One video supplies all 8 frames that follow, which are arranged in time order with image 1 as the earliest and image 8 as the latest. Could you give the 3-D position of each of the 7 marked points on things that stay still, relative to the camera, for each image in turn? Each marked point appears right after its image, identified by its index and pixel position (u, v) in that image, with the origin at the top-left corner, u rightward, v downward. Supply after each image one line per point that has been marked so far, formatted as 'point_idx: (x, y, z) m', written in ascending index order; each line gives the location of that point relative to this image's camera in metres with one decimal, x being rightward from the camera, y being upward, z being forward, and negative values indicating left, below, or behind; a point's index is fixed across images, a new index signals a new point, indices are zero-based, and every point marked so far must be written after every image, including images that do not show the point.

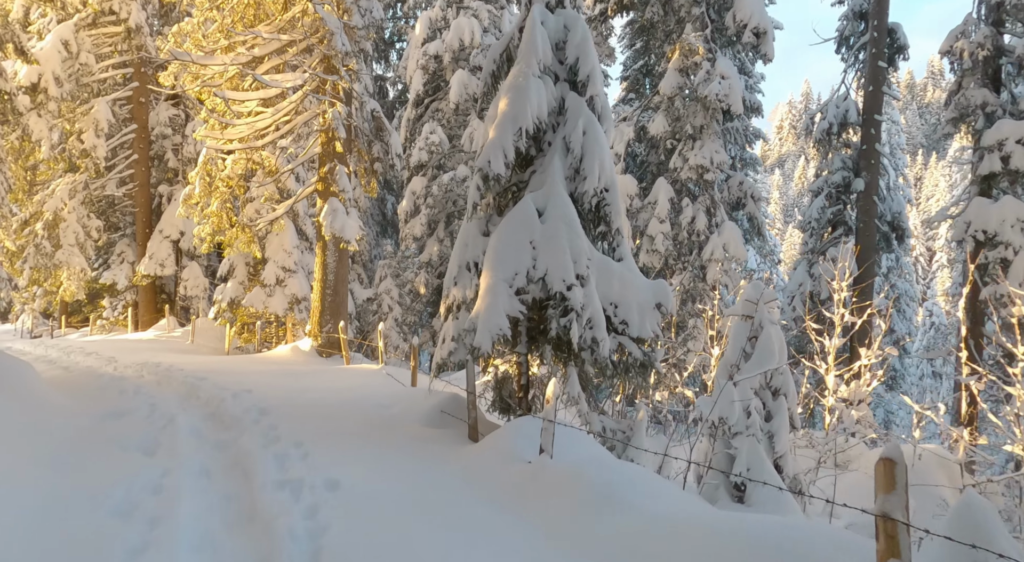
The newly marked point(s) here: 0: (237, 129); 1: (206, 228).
0: (-5.2, +3.0, +15.6) m
1: (-6.3, +1.1, +16.9) m
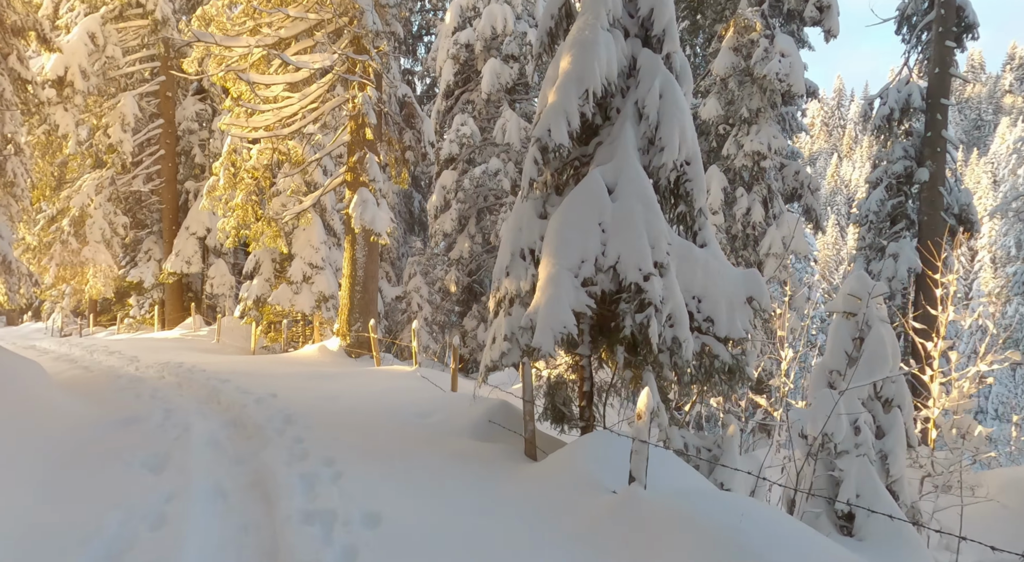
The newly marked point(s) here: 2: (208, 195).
0: (-4.5, +3.0, +14.8) m
1: (-5.5, +1.2, +16.2) m
2: (-6.0, +1.8, +16.3) m
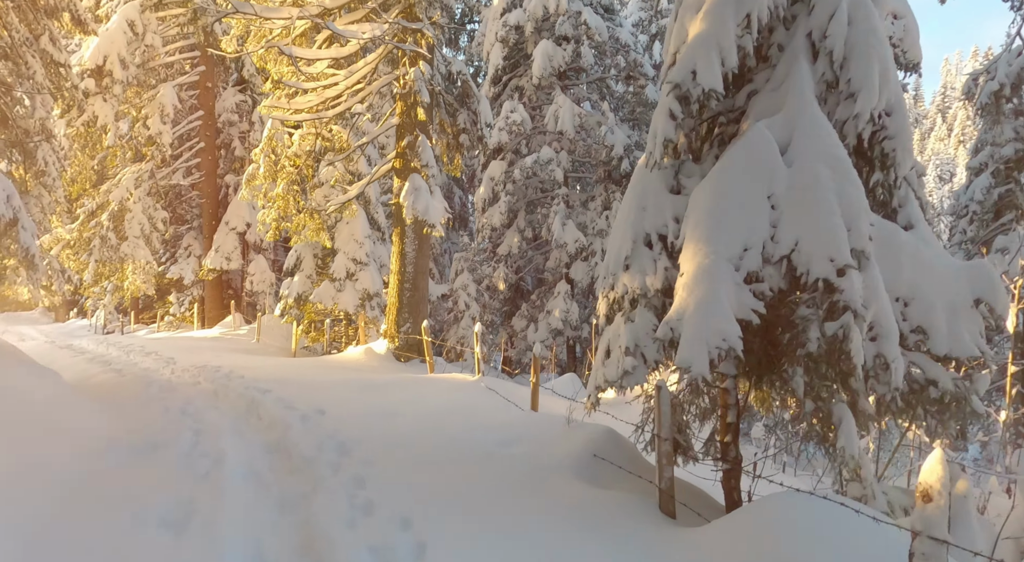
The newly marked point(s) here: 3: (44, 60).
0: (-3.4, +3.1, +13.6) m
1: (-4.4, +1.3, +15.0) m
2: (-4.9, +1.8, +15.1) m
3: (-8.7, +4.1, +15.2) m
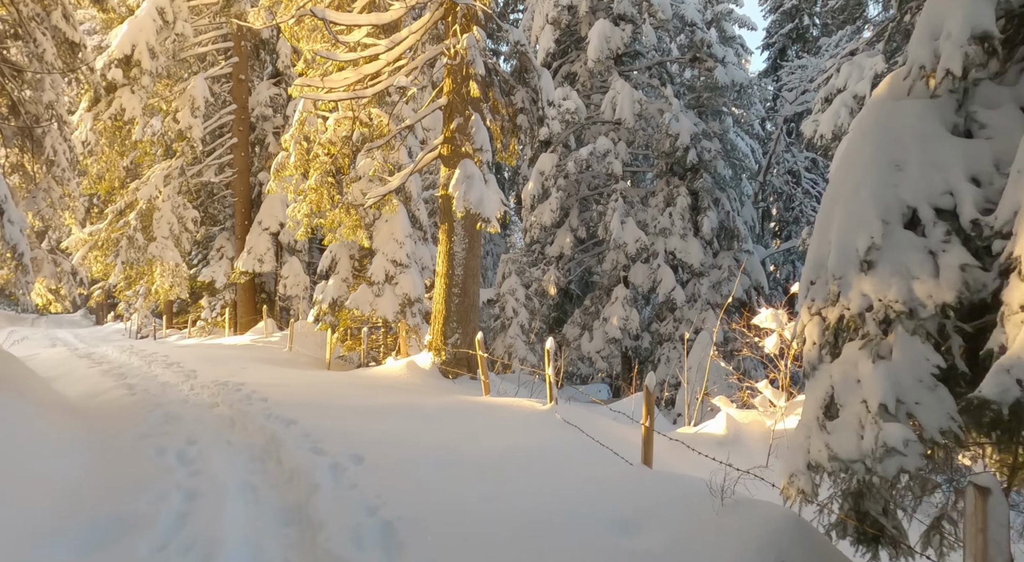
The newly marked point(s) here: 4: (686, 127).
0: (-2.5, +3.0, +11.9) m
1: (-3.4, +1.2, +13.3) m
2: (-3.9, +1.8, +13.5) m
3: (-7.7, +4.0, +13.7) m
4: (+3.8, +3.4, +17.9) m
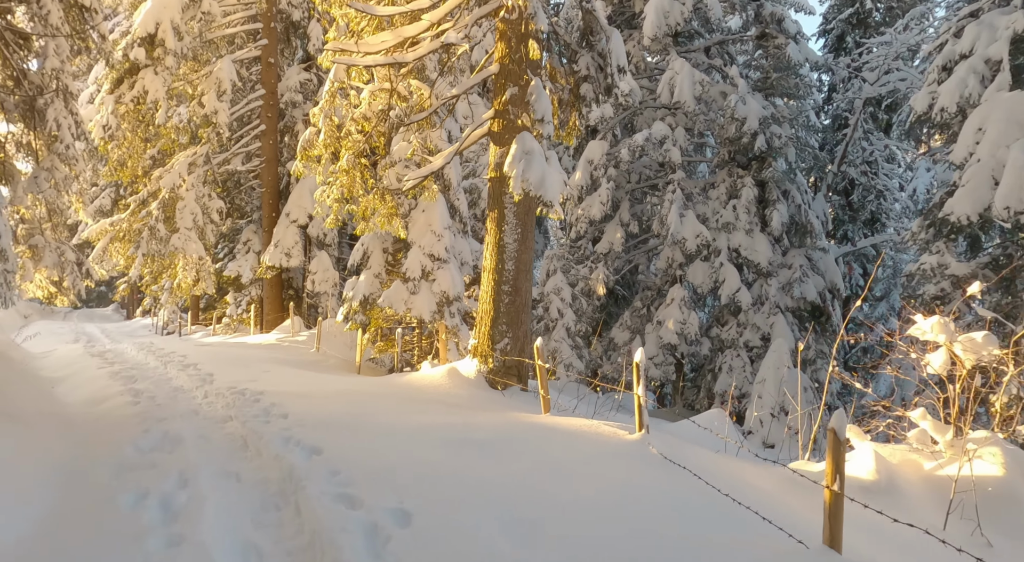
0: (-1.7, +3.1, +10.4) m
1: (-2.6, +1.3, +11.8) m
2: (-3.1, +1.9, +12.0) m
3: (-6.8, +4.2, +12.3) m
4: (+4.8, +3.4, +16.1) m
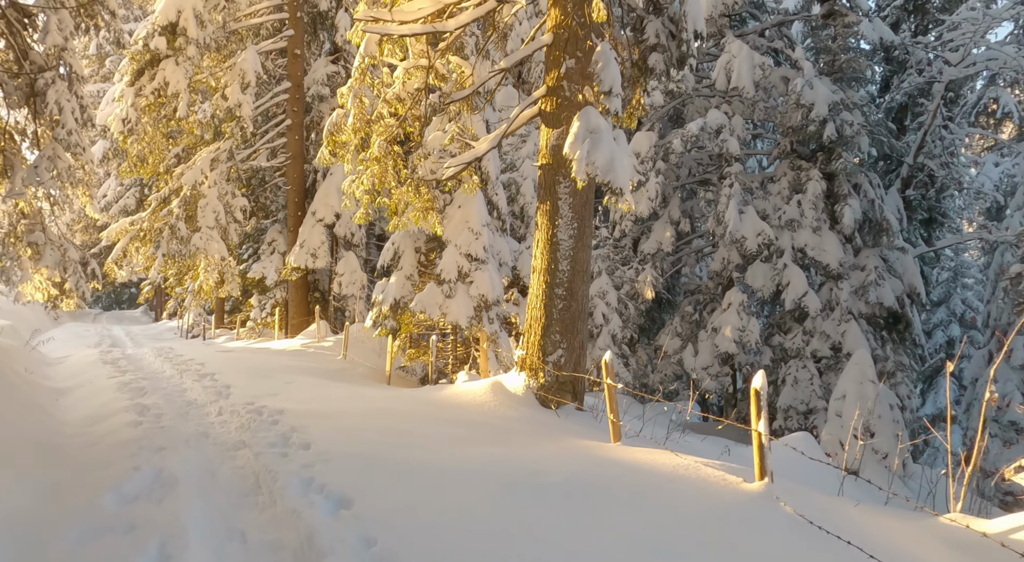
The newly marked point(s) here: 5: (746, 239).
0: (-1.1, +3.1, +9.0) m
1: (-1.9, +1.2, +10.5) m
2: (-2.4, +1.8, +10.7) m
3: (-6.1, +4.1, +11.2) m
4: (+5.6, +3.3, +14.6) m
5: (+4.3, +0.8, +14.9) m
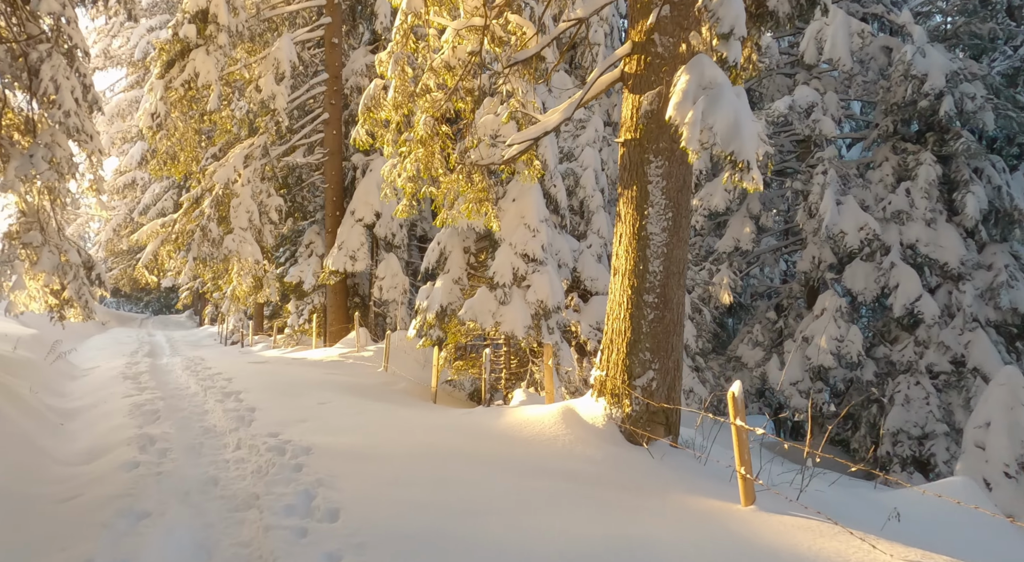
0: (-0.4, +3.0, +7.3) m
1: (-1.2, +1.2, +8.8) m
2: (-1.6, +1.8, +9.0) m
3: (-5.3, +4.0, +9.7) m
4: (+6.5, +3.3, +12.5) m
5: (+5.3, +0.7, +12.9) m
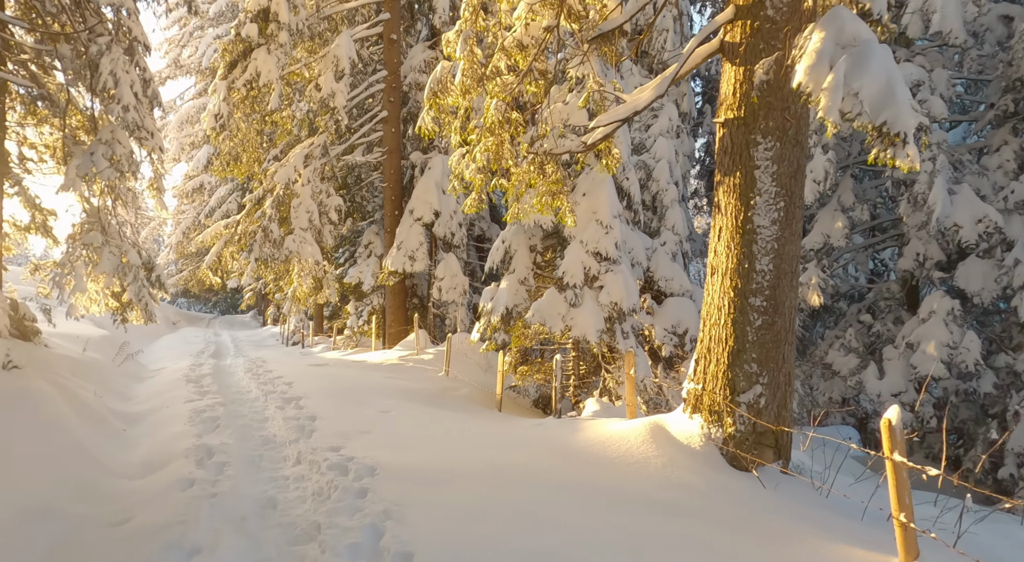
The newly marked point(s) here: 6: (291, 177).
0: (+0.3, +3.0, +6.5) m
1: (-0.4, +1.2, +8.0) m
2: (-0.8, +1.8, +8.3) m
3: (-4.5, +4.0, +9.2) m
4: (+7.6, +3.3, +11.2) m
5: (+6.3, +0.8, +11.6) m
6: (-5.2, +2.4, +18.9) m
